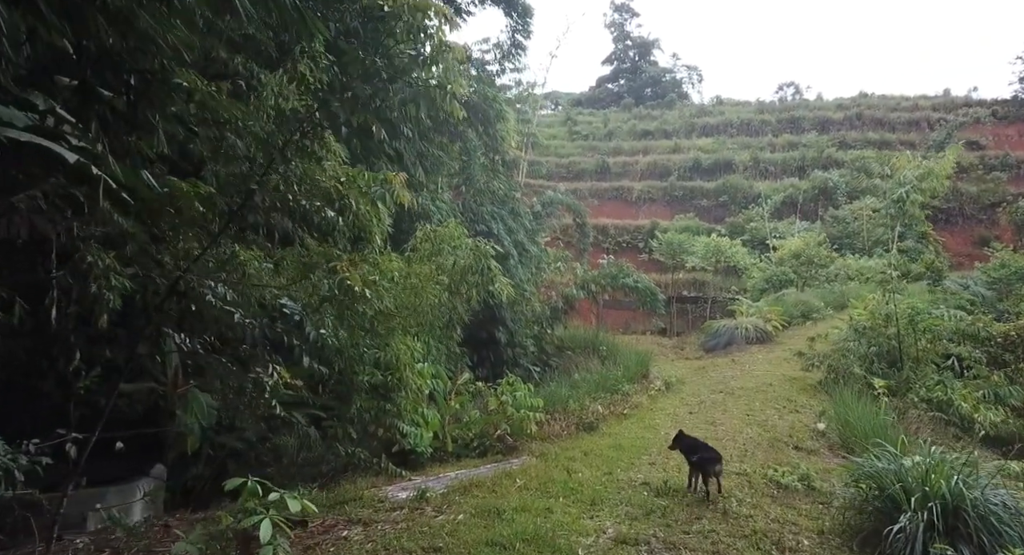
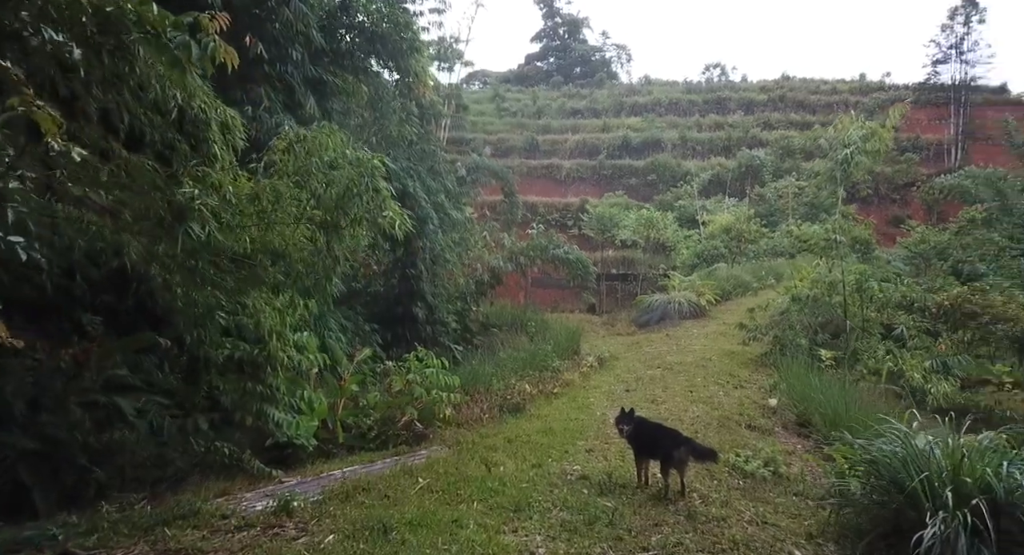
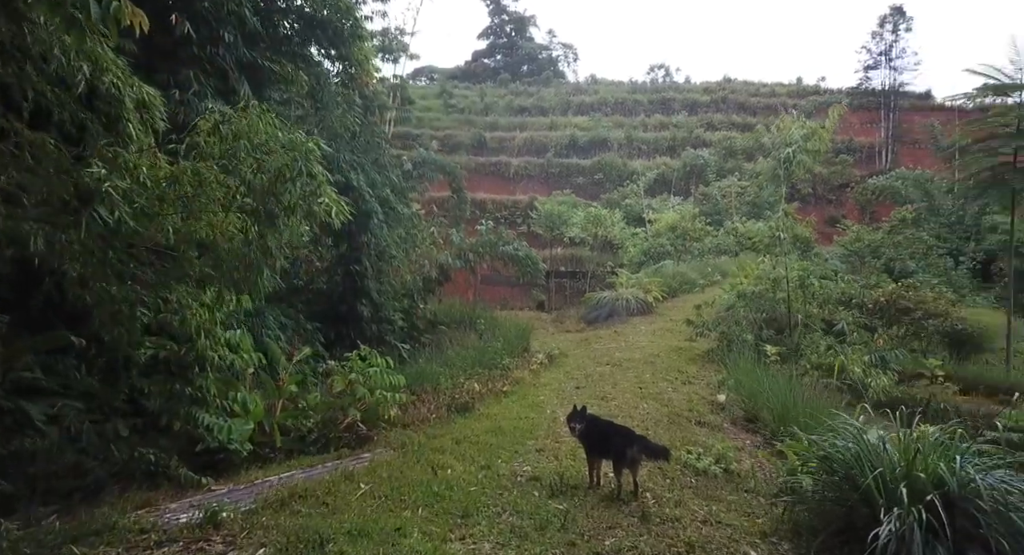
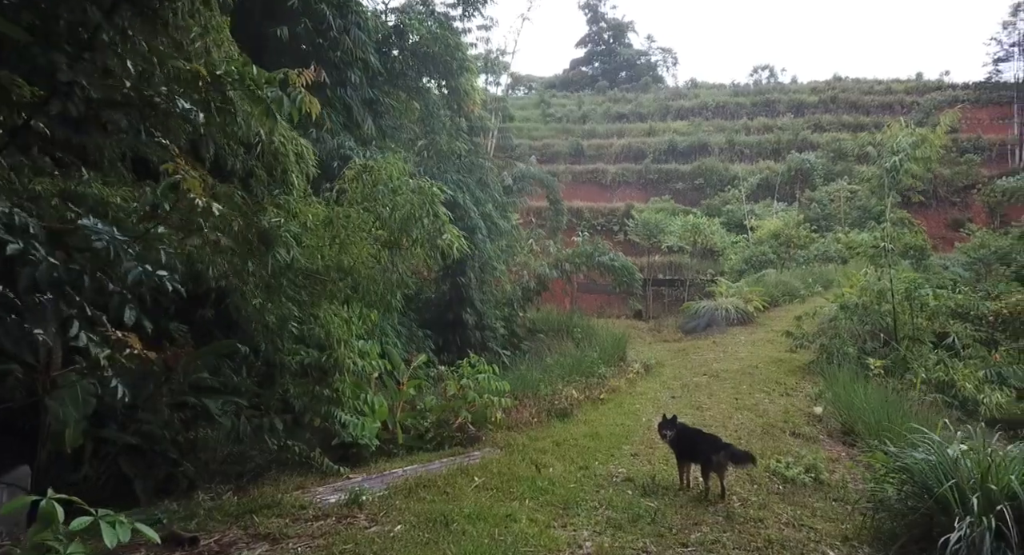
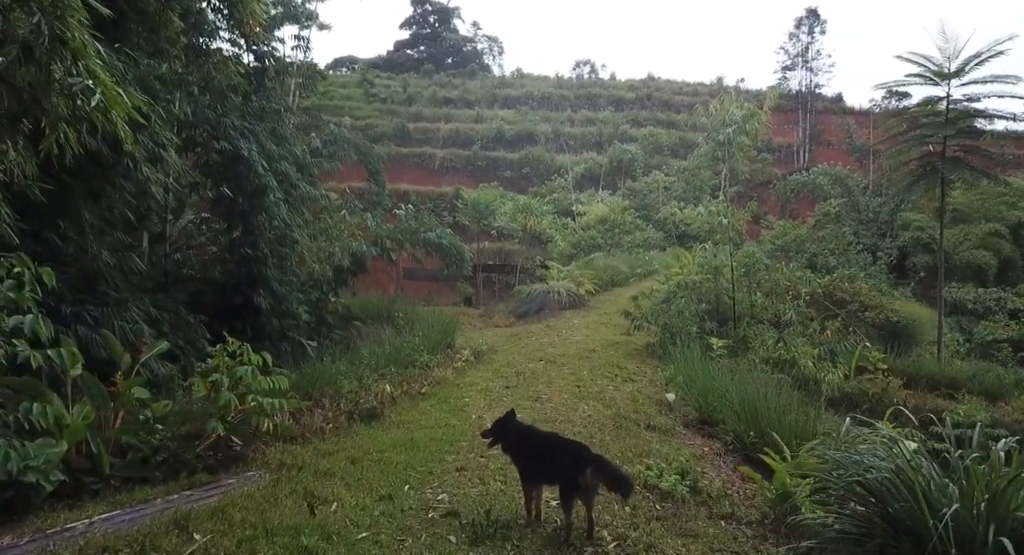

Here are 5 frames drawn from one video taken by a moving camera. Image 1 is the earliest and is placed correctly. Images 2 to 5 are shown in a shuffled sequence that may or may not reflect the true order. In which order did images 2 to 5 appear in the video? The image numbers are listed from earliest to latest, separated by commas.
4, 2, 3, 5
